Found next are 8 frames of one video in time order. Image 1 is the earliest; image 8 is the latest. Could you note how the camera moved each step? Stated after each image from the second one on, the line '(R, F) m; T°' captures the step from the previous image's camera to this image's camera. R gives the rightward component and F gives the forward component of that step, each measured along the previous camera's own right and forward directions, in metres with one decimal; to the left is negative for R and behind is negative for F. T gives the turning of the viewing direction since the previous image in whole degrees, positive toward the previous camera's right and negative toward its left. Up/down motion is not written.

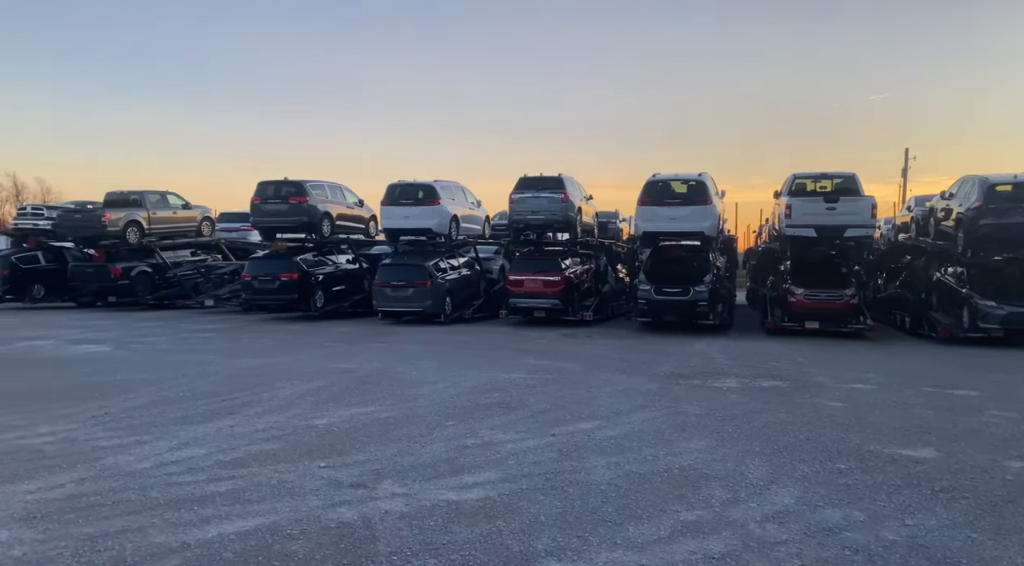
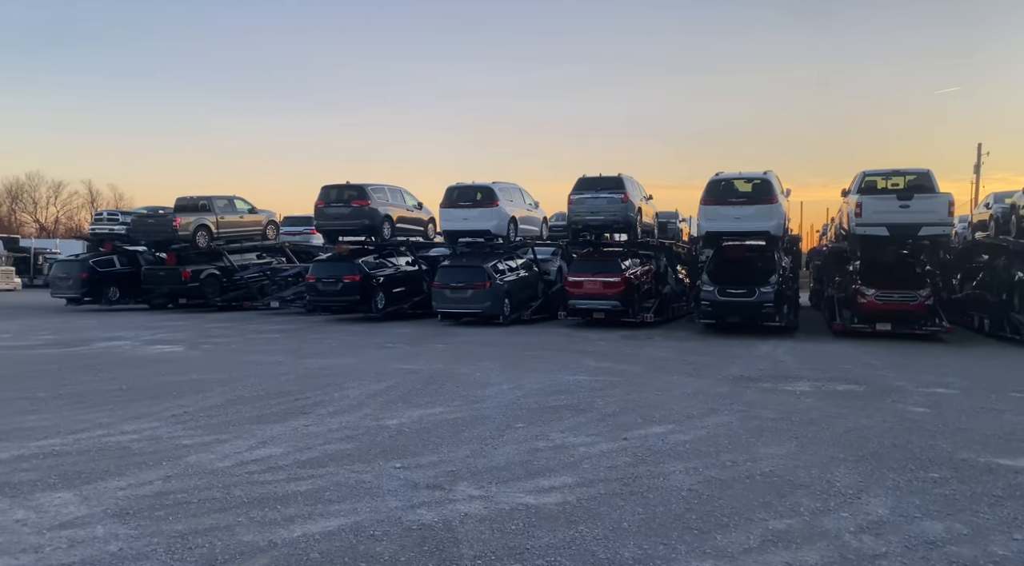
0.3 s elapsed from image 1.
(-0.1, 0.0) m; -4°
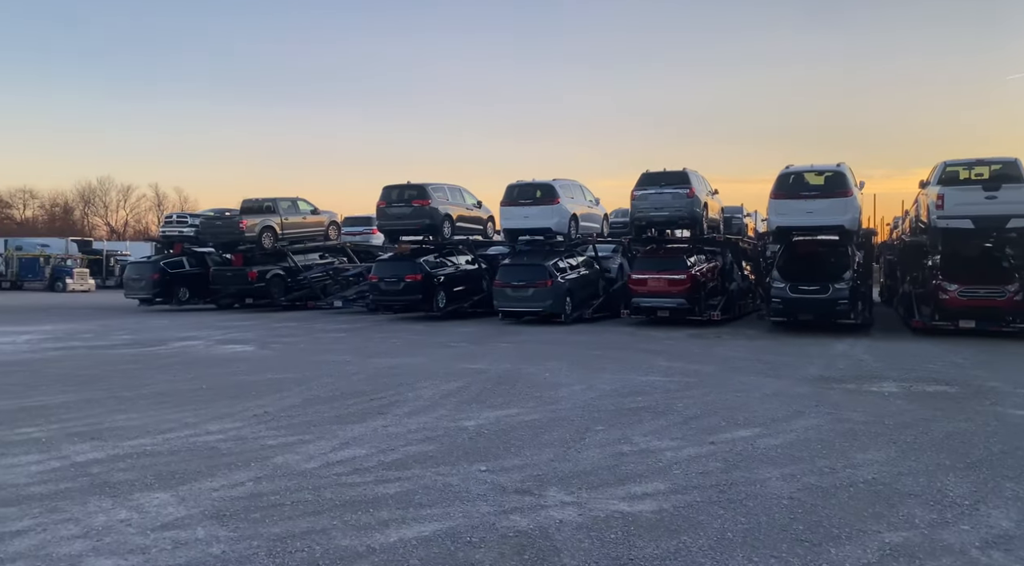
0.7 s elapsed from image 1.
(-0.2, +0.1) m; -4°
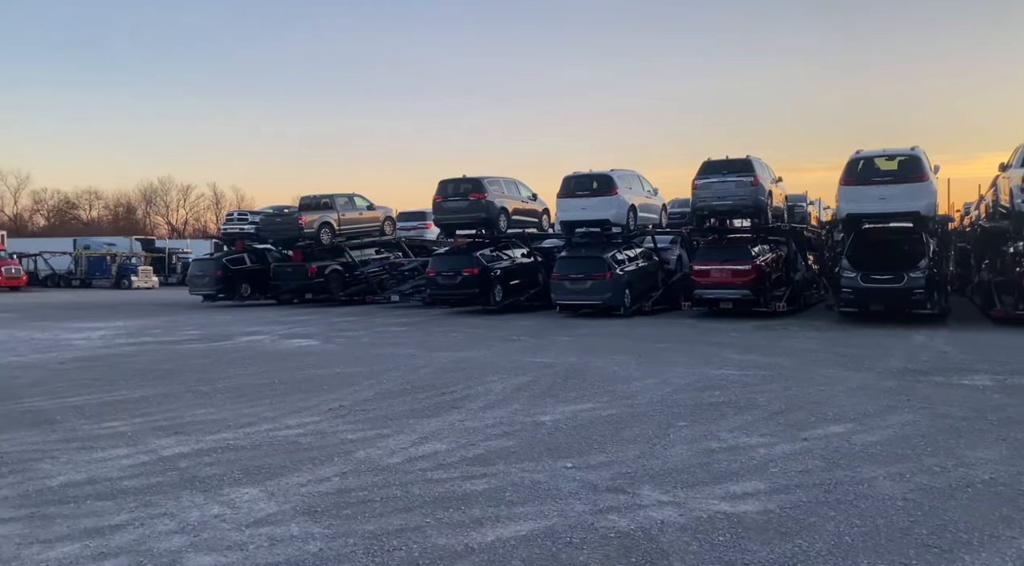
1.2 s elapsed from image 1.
(-0.2, +0.1) m; -4°
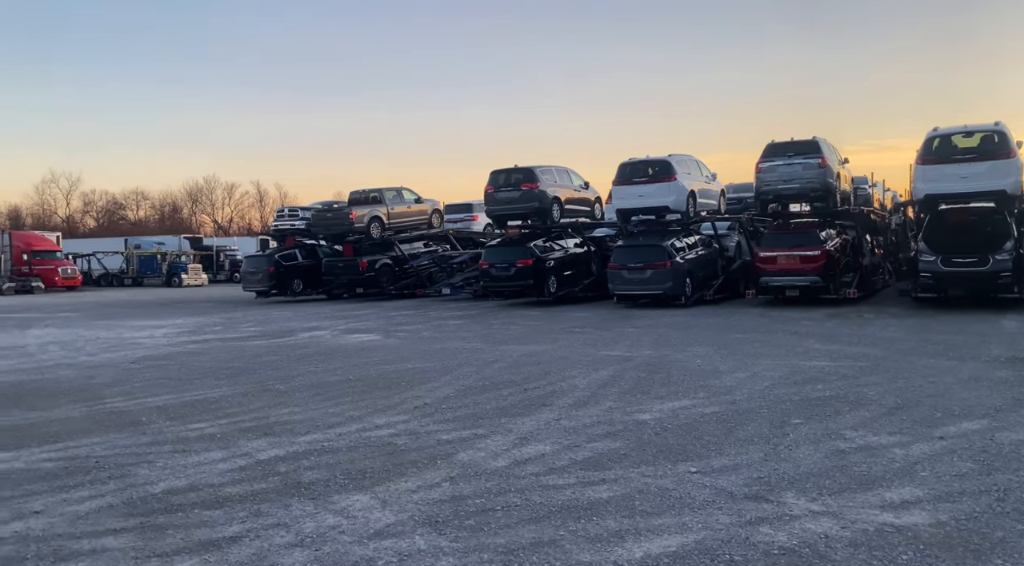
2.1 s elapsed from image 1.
(-0.5, +0.3) m; -3°
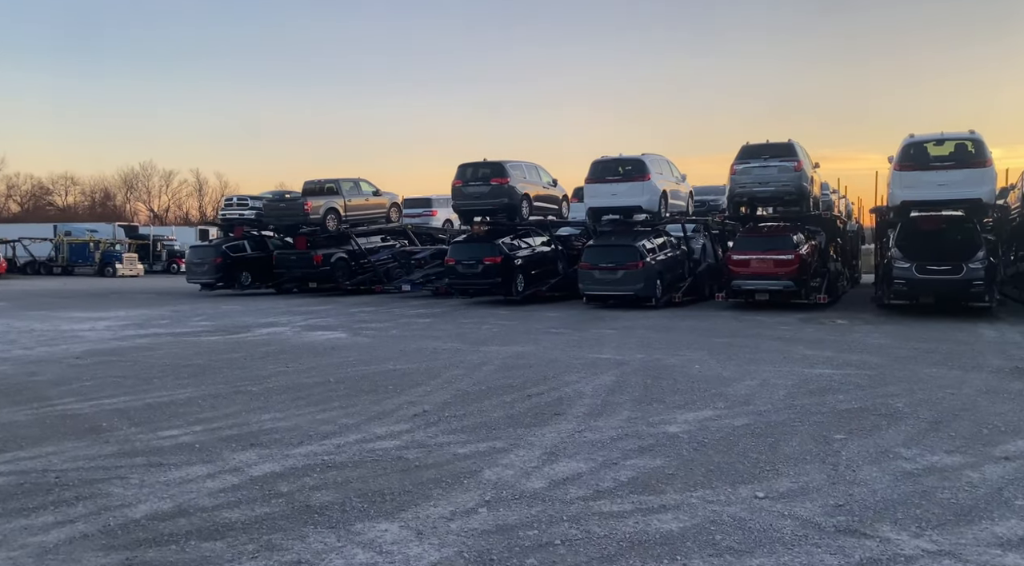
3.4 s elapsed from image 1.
(-0.6, +0.7) m; +4°
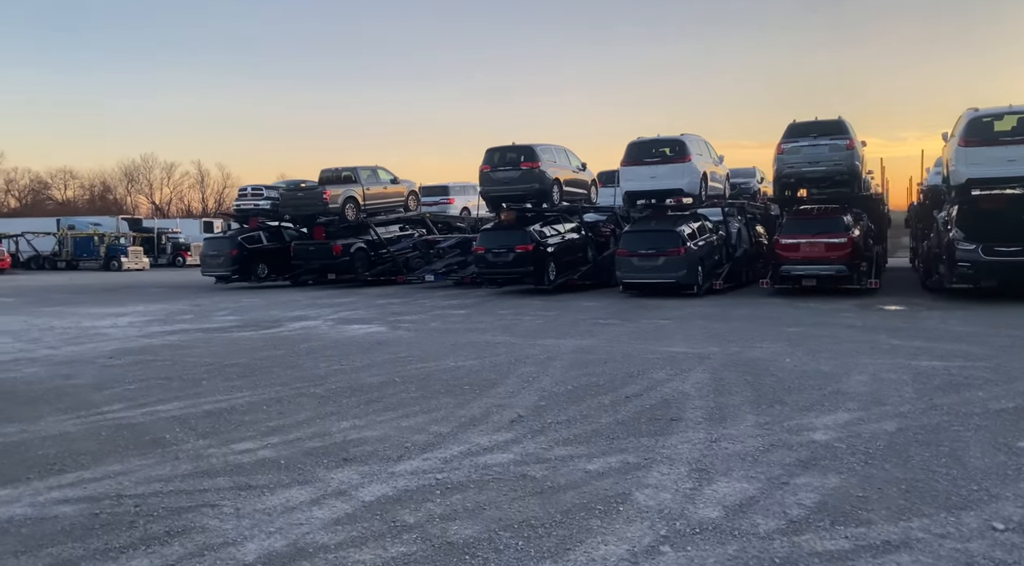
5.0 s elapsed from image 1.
(-0.9, +0.8) m; 0°
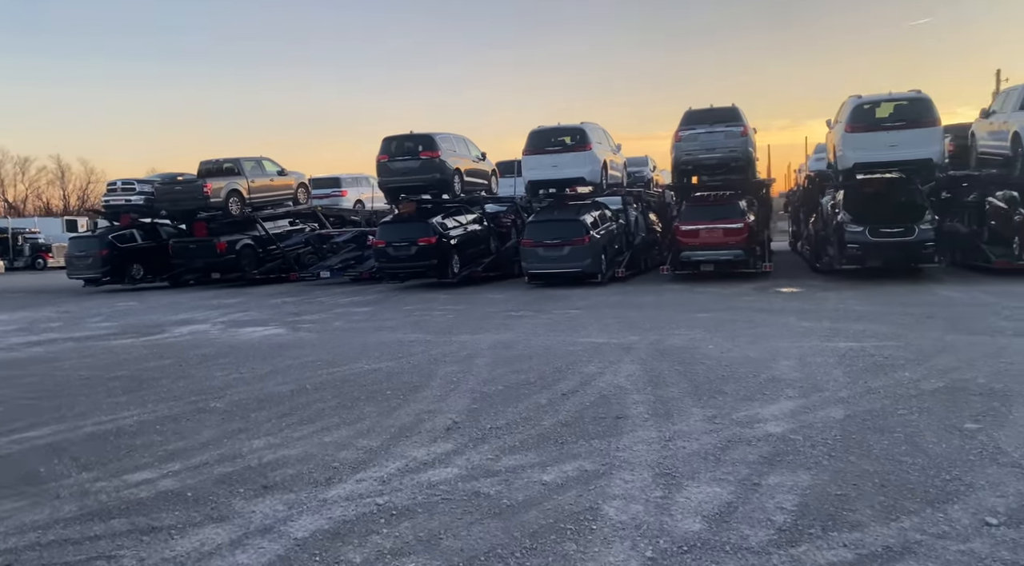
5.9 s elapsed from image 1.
(-0.3, +0.5) m; +8°
